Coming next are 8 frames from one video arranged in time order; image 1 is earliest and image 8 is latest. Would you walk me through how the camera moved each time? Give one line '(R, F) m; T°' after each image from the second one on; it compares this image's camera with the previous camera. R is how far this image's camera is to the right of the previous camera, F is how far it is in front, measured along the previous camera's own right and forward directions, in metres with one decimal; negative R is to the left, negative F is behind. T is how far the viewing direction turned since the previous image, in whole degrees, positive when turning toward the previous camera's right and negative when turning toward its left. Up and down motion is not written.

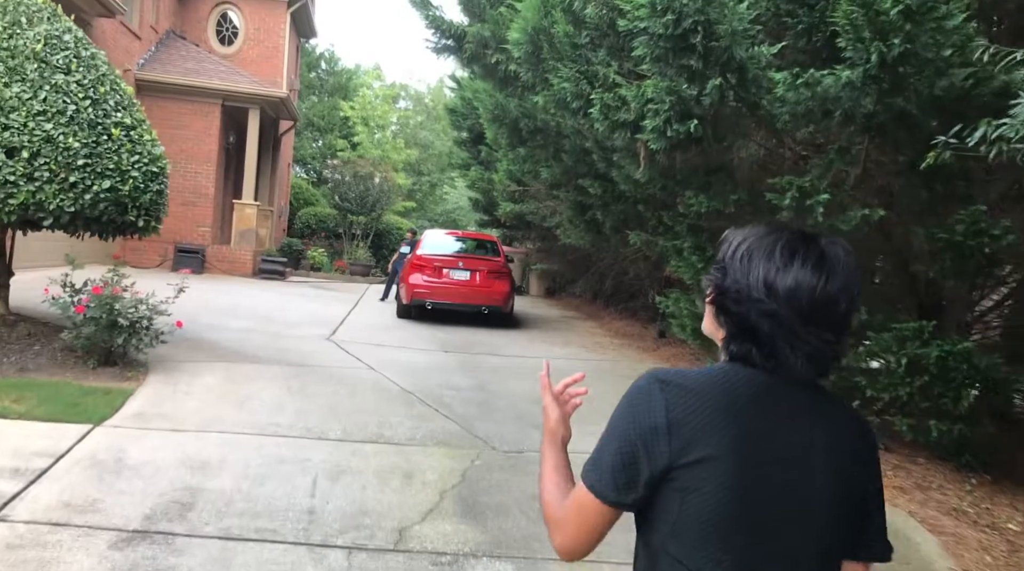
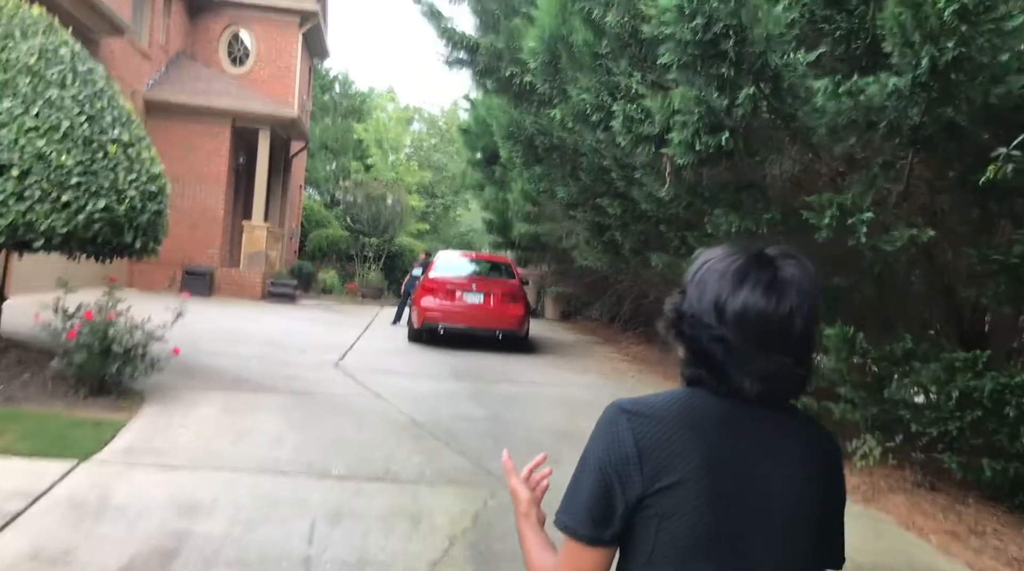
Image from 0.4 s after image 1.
(0.0, +0.4) m; -1°
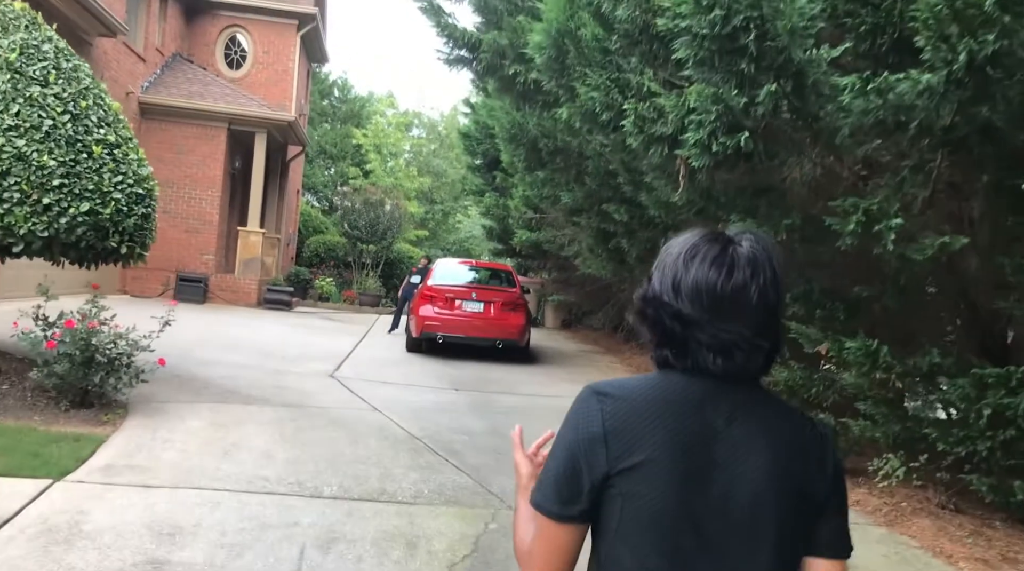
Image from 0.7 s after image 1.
(0.0, +0.3) m; 0°
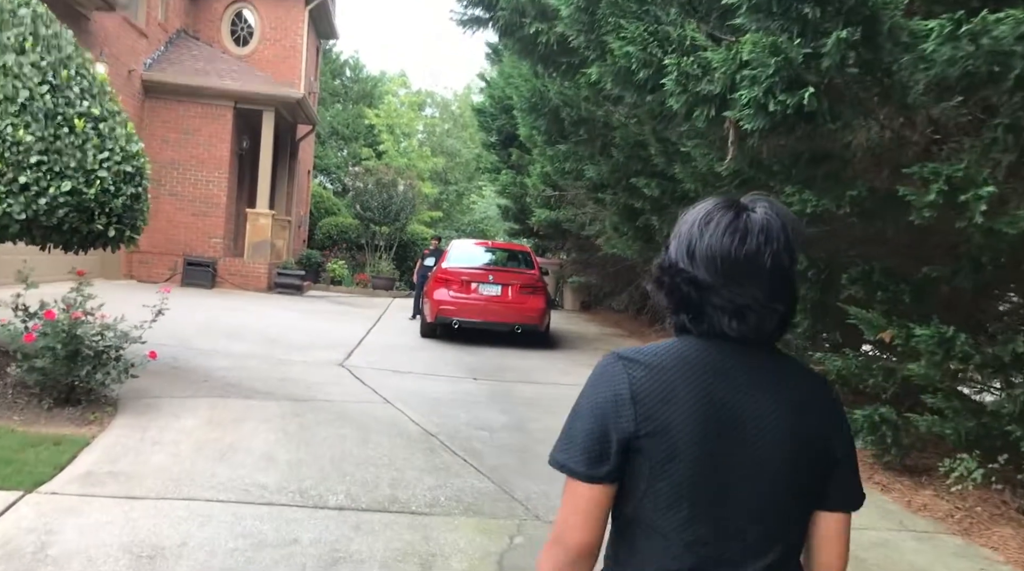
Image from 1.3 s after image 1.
(-0.1, +0.6) m; -1°
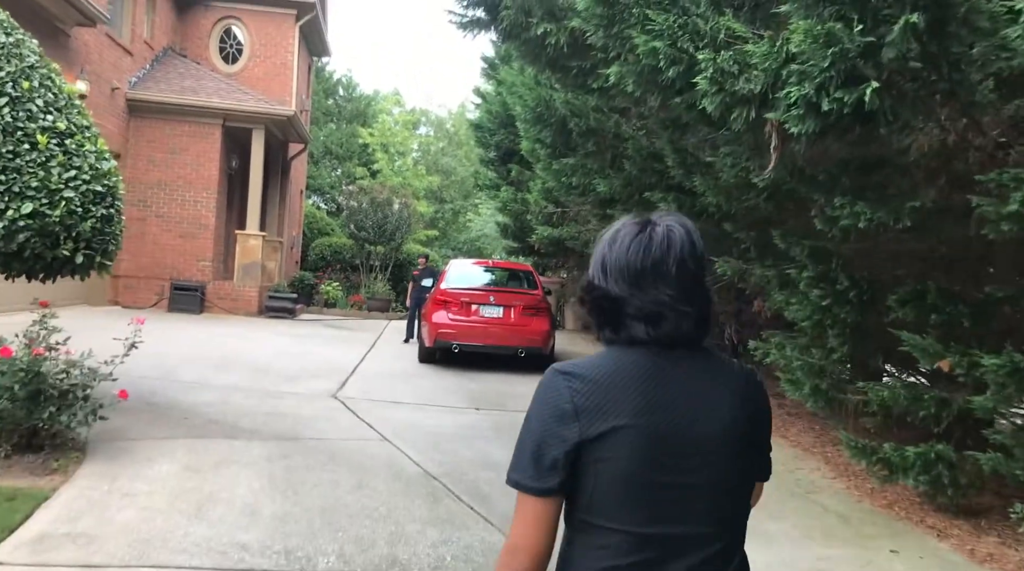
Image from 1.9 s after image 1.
(-0.1, +0.6) m; 0°
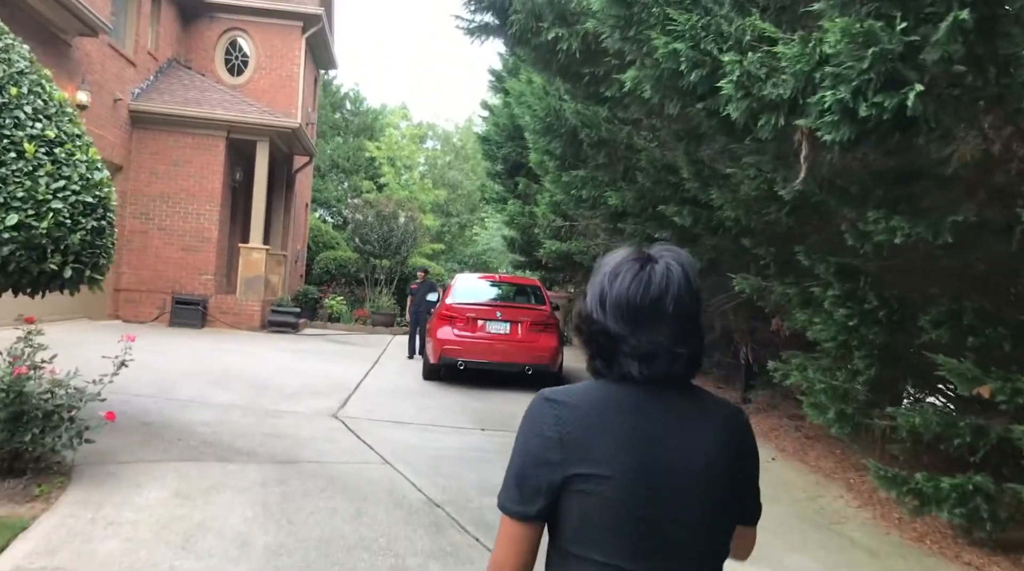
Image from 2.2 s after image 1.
(0.0, +0.3) m; 0°
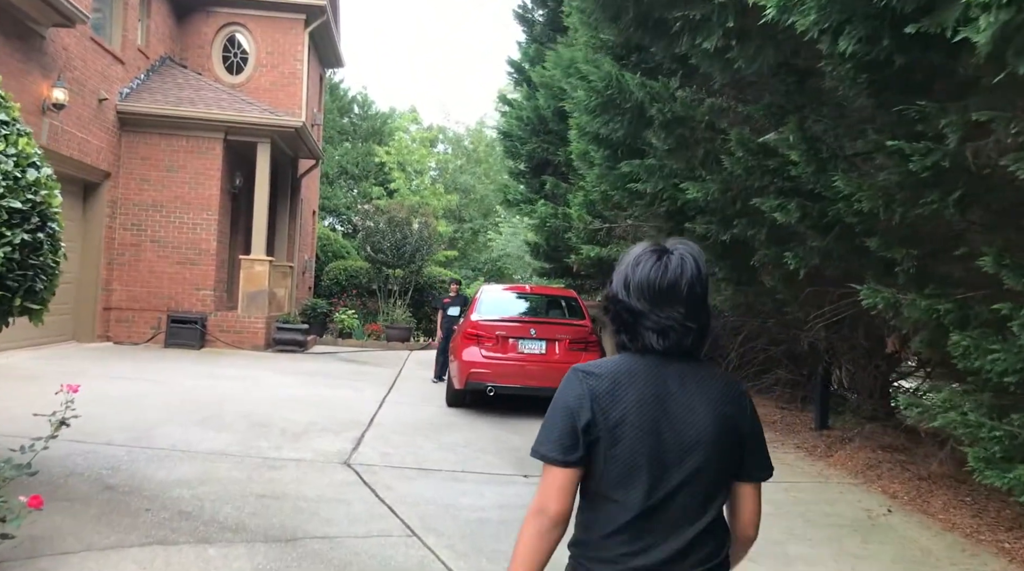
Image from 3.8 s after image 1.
(-0.3, +1.4) m; -1°
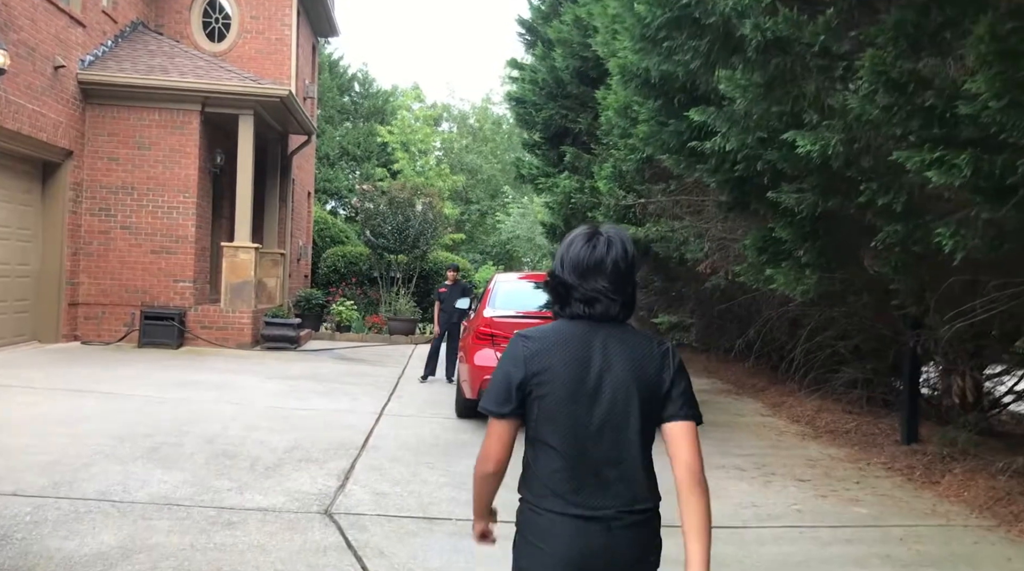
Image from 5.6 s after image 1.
(-0.1, +1.5) m; -1°
